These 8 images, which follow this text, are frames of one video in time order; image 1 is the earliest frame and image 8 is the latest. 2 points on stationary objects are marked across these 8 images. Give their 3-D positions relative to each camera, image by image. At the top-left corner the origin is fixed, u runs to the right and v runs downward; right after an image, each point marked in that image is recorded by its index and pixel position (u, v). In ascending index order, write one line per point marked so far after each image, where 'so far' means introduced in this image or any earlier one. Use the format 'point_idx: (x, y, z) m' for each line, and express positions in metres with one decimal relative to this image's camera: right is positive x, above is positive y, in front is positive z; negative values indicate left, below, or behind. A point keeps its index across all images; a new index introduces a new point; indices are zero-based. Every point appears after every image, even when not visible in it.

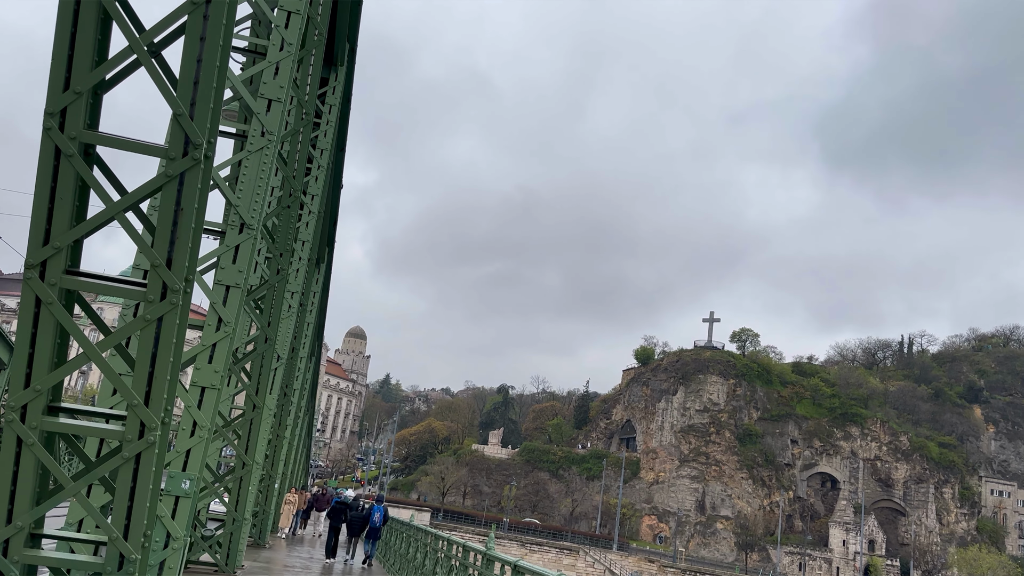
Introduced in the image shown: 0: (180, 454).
0: (-2.2, -1.1, +5.2) m
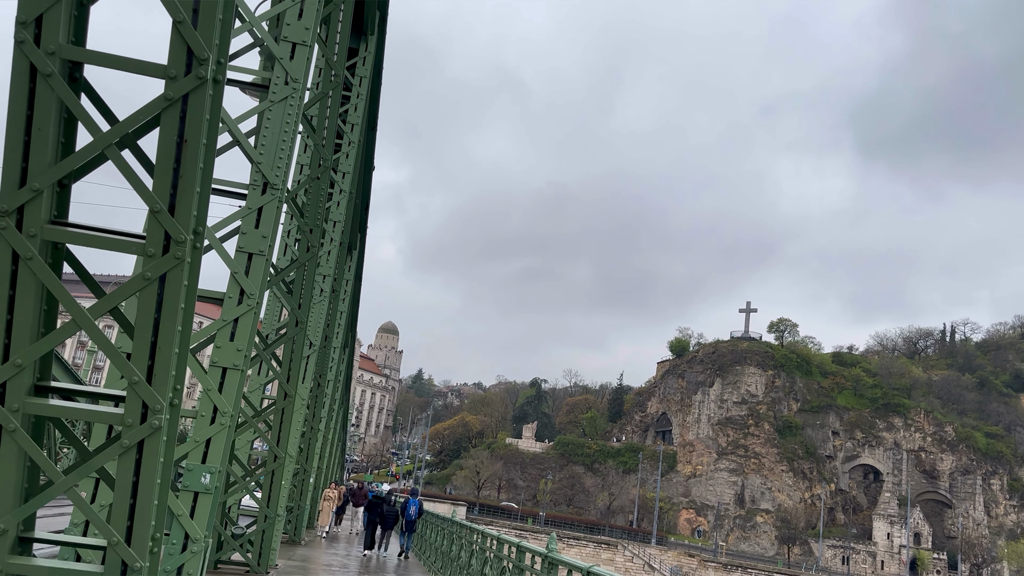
0: (-1.8, -0.9, +4.5) m
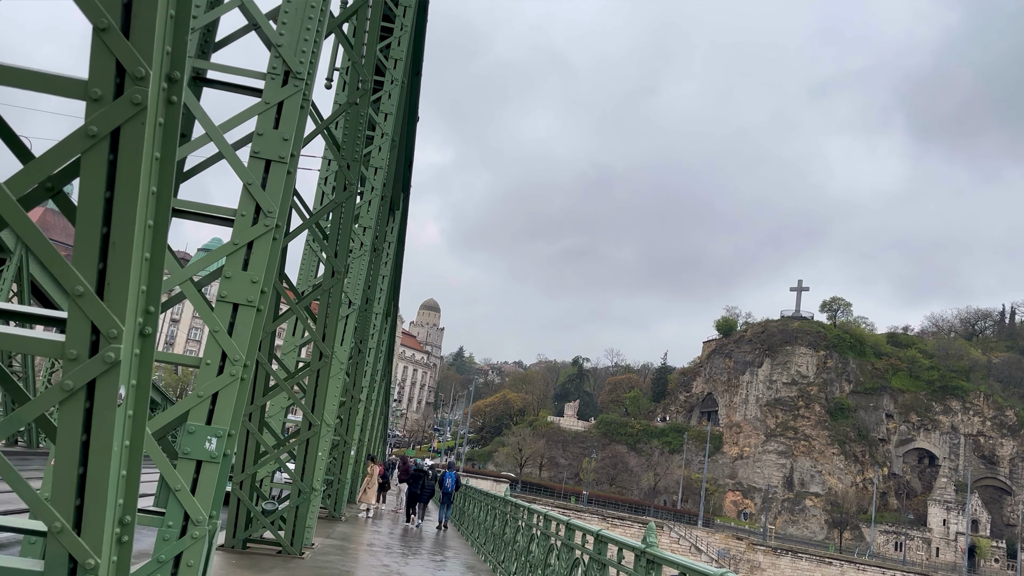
0: (-1.4, -0.5, +3.6) m
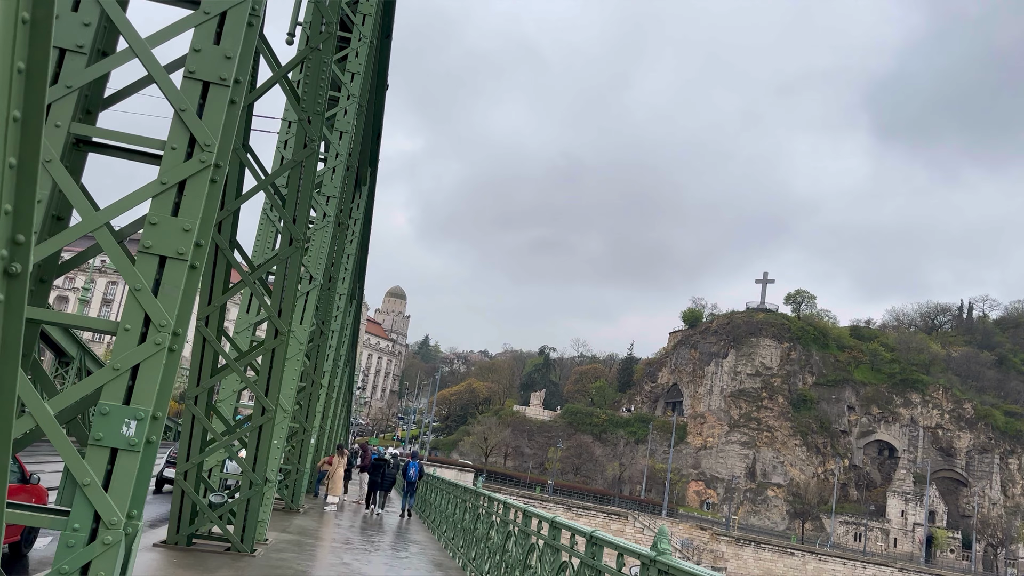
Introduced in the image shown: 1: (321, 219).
0: (-1.4, -0.3, +2.9) m
1: (-2.0, +0.7, +8.2) m
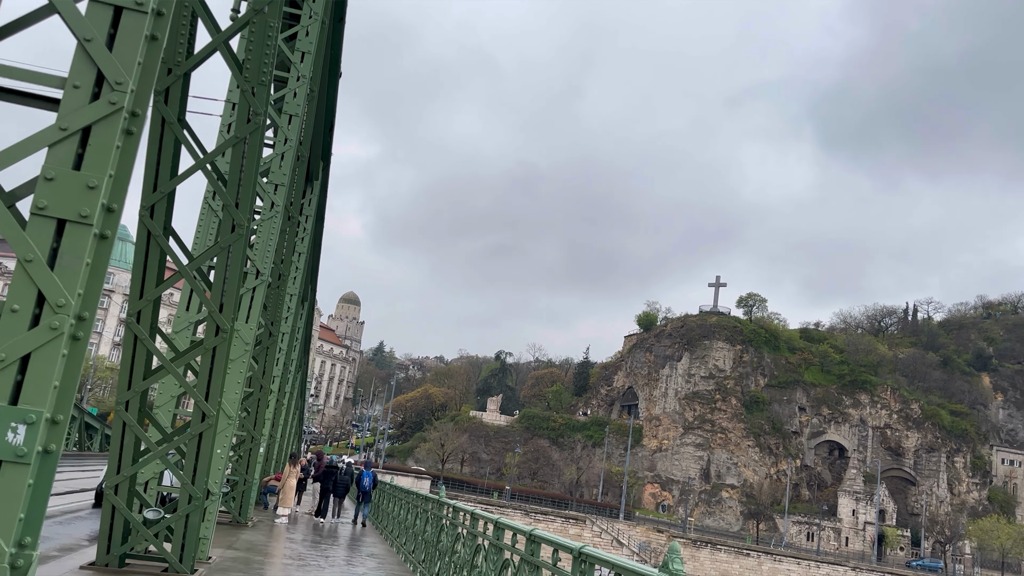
0: (-1.5, -0.2, +2.4) m
1: (-2.3, +0.8, +7.6) m
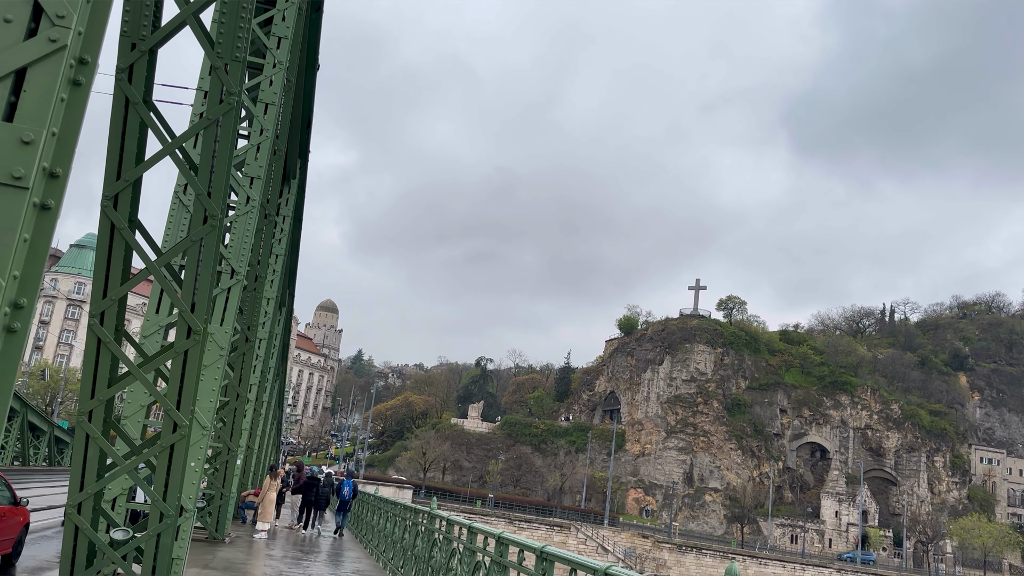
0: (-1.4, -0.2, +1.9) m
1: (-2.4, +0.8, +7.1) m
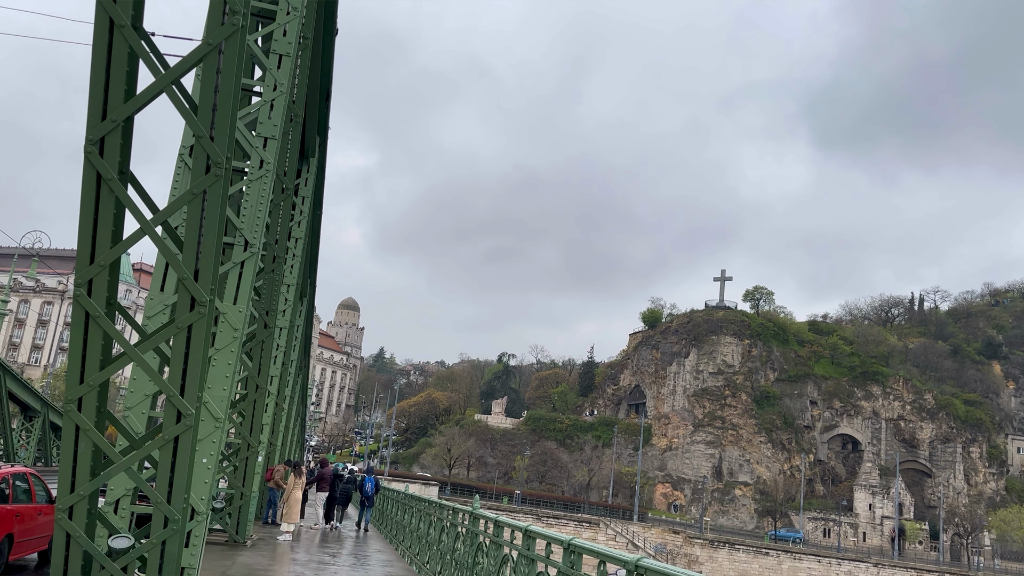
0: (-1.1, 0.0, +1.1) m
1: (-2.0, +1.0, +6.3) m
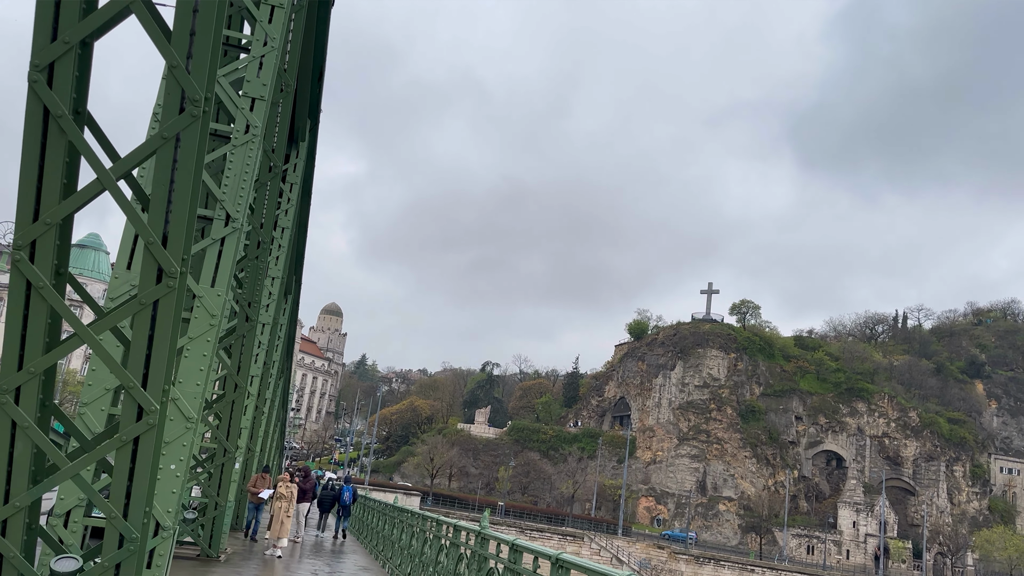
0: (-0.9, +0.2, +0.3) m
1: (-1.9, +1.1, +5.6) m
